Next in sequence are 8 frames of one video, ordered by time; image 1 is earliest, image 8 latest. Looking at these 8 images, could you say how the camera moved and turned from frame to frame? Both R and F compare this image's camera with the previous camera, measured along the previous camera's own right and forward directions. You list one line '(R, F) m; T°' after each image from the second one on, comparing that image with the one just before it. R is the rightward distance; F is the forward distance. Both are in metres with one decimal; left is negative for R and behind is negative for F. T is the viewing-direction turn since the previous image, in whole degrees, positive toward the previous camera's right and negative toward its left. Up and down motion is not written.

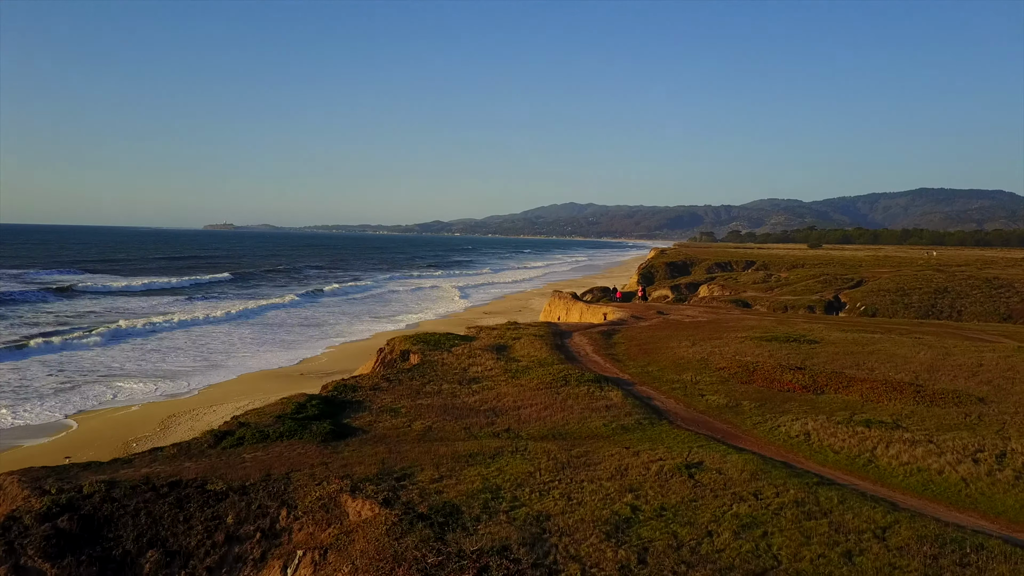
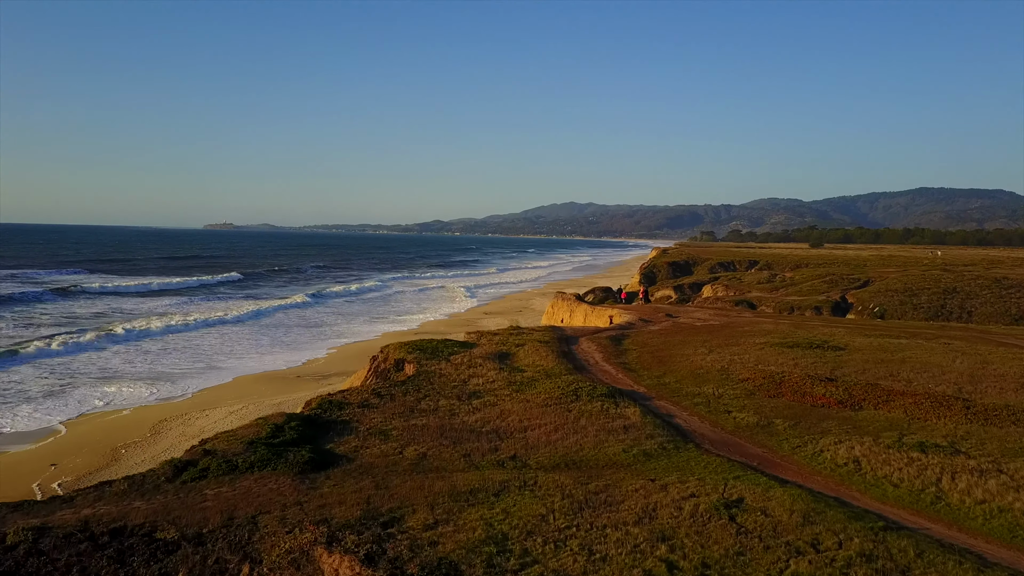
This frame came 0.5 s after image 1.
(0.0, +0.7) m; 0°
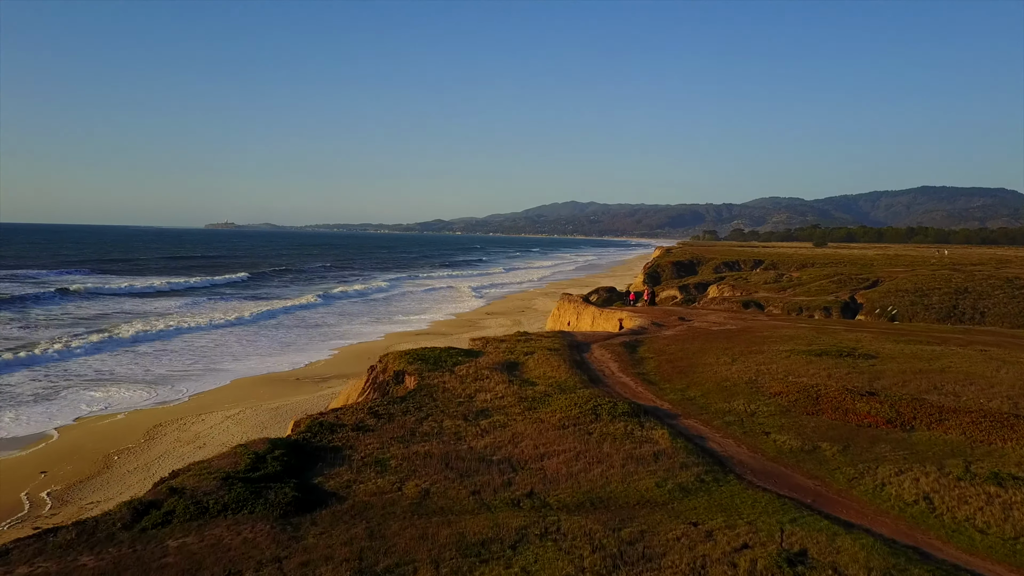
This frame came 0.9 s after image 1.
(-0.1, +0.6) m; 0°
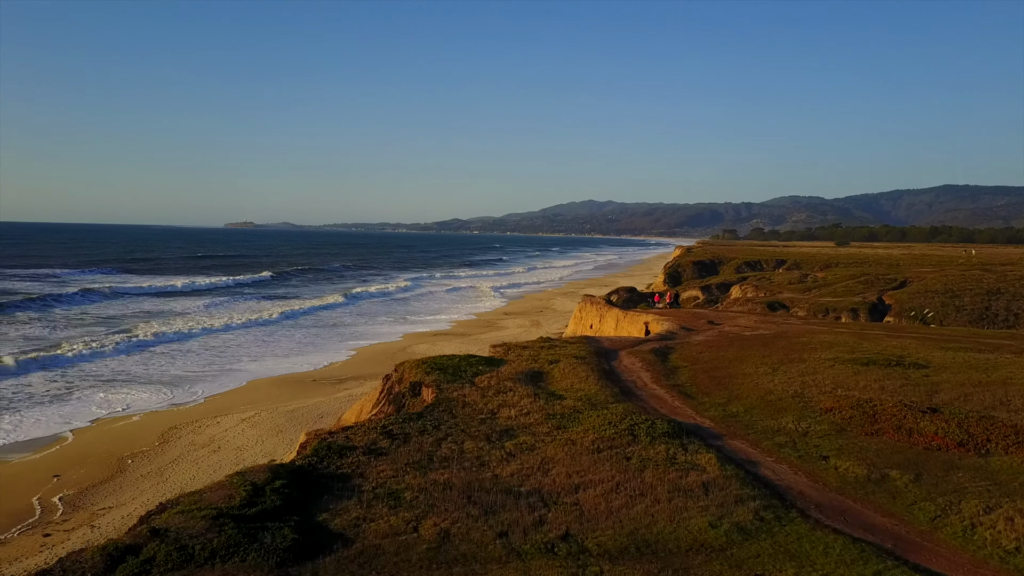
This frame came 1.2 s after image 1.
(-0.1, +0.5) m; -1°
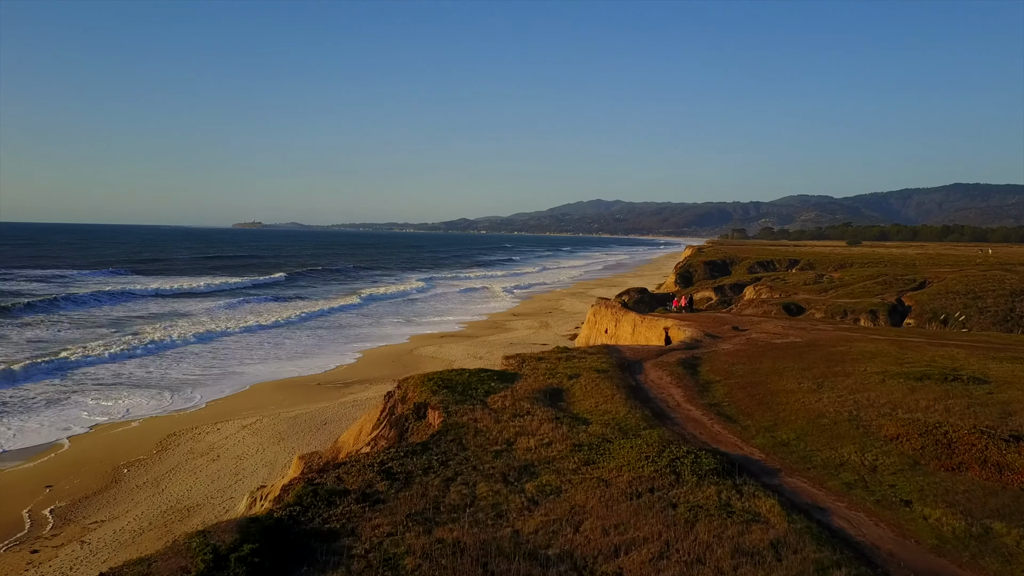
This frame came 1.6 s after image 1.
(-0.1, +0.7) m; -1°
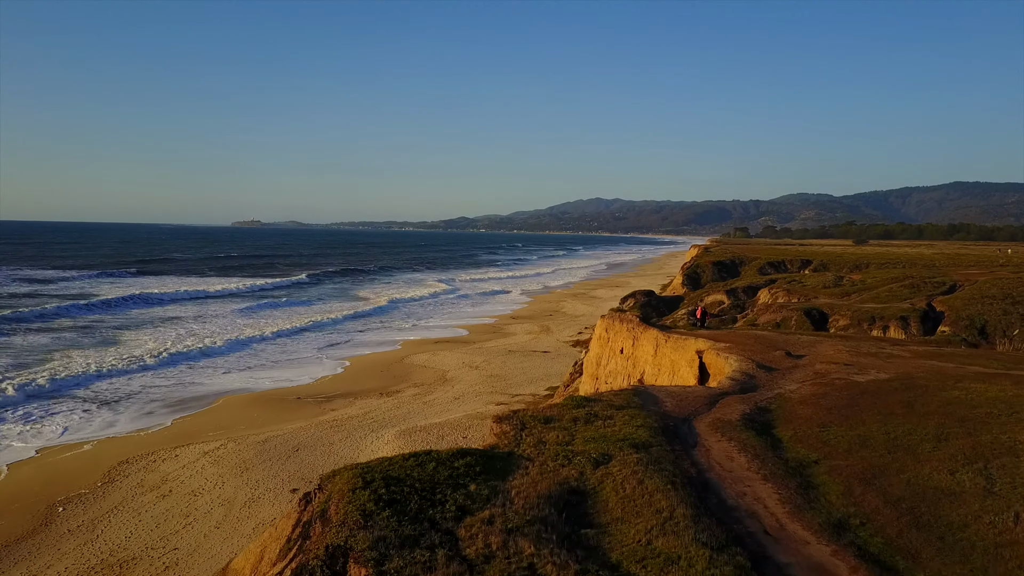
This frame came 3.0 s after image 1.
(+0.1, +2.5) m; 0°
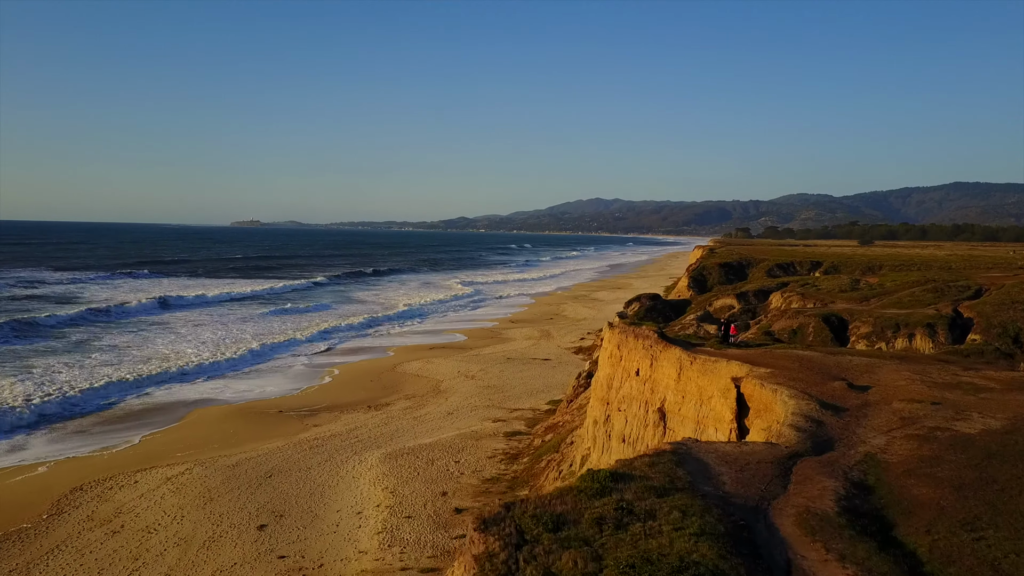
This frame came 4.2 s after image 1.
(0.0, +1.9) m; 0°
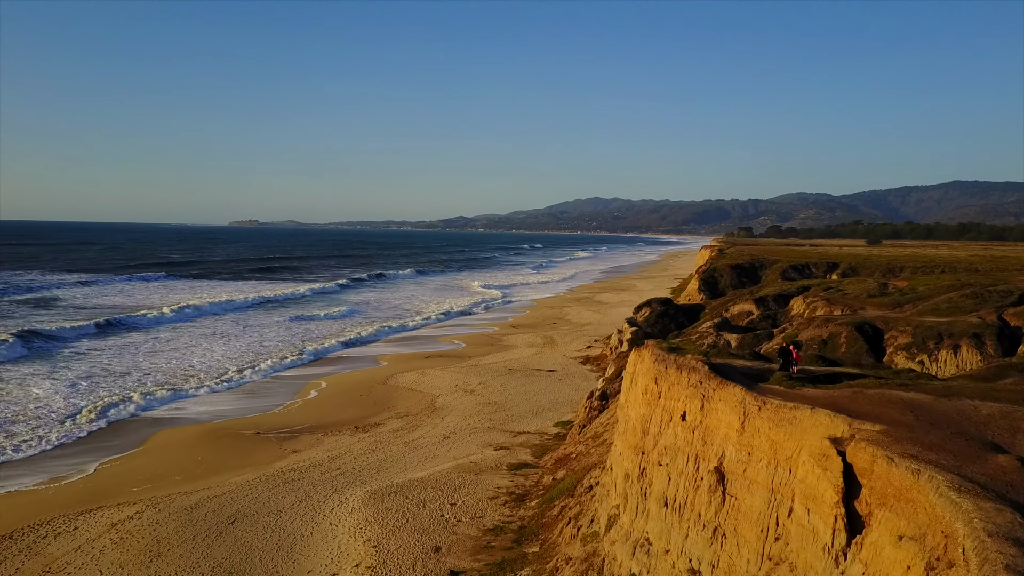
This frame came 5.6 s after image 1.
(-0.2, +2.5) m; 0°
